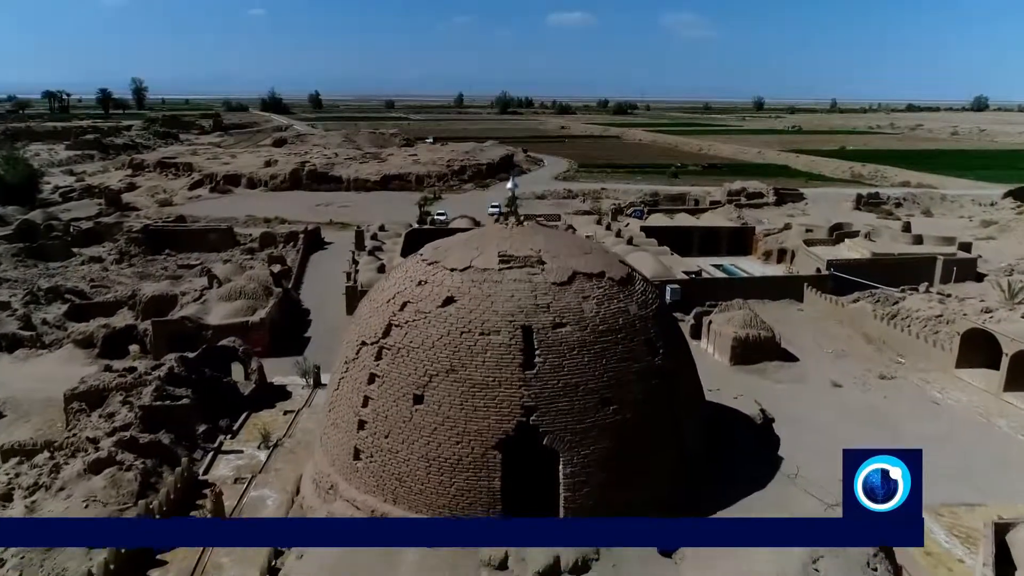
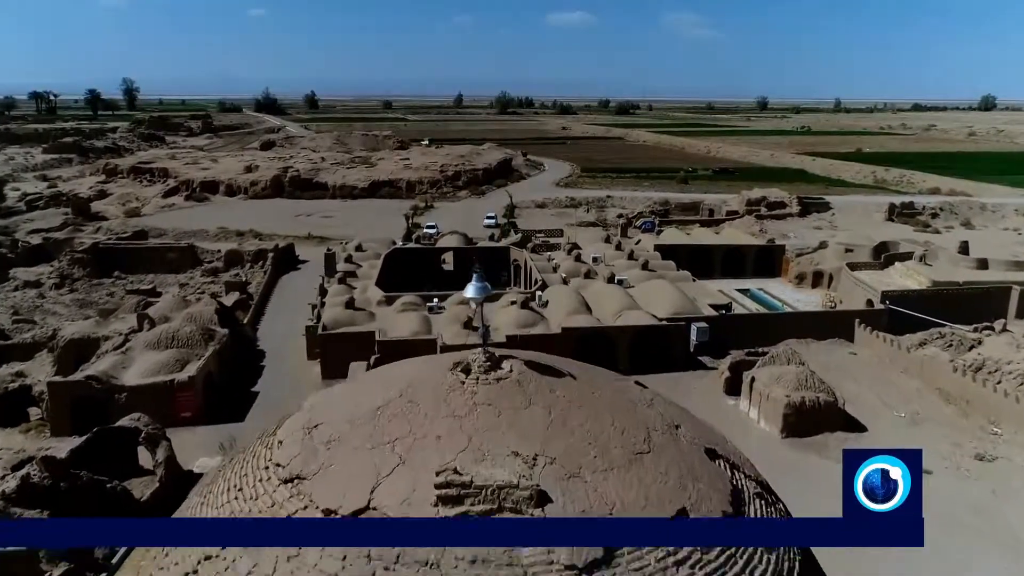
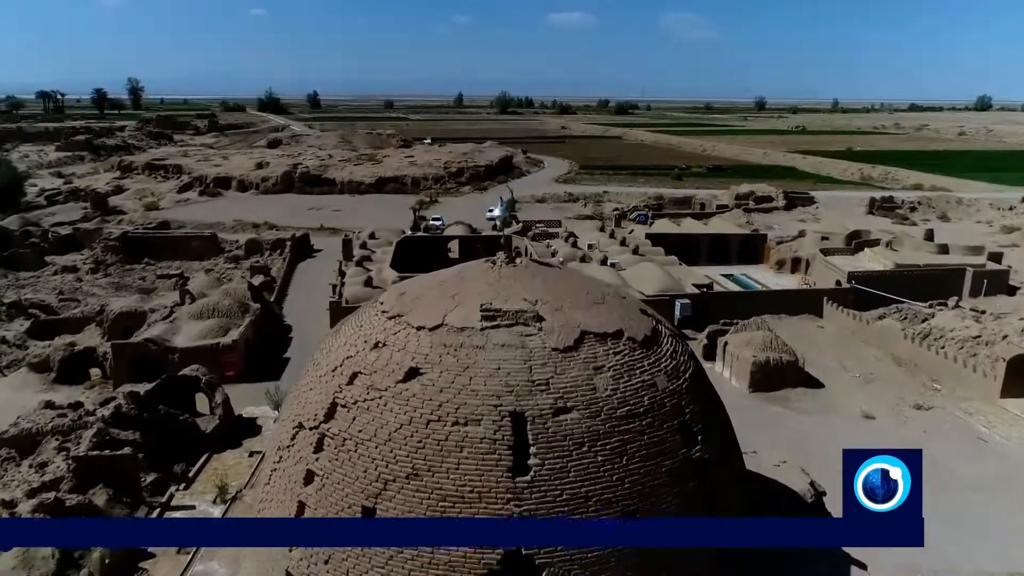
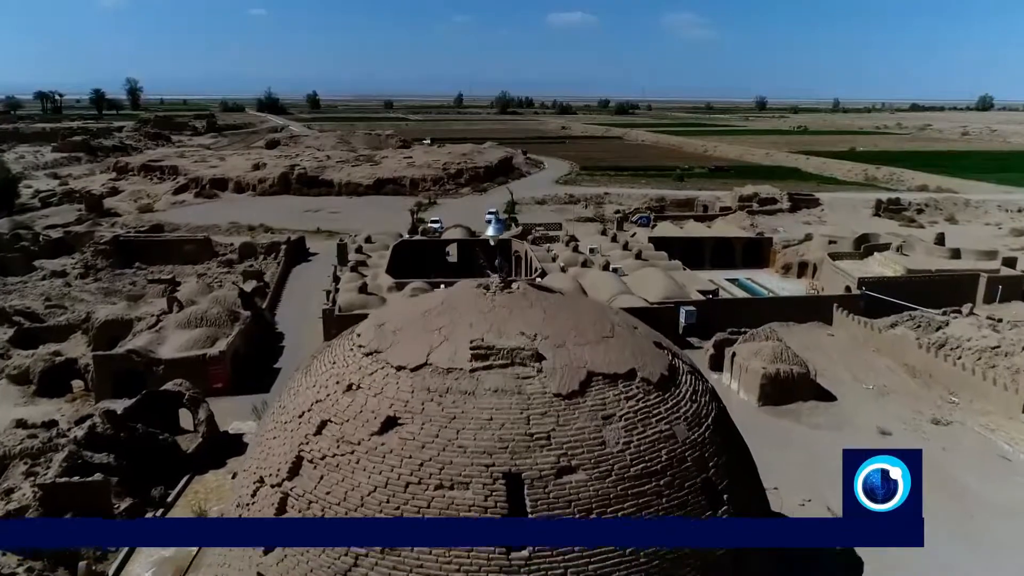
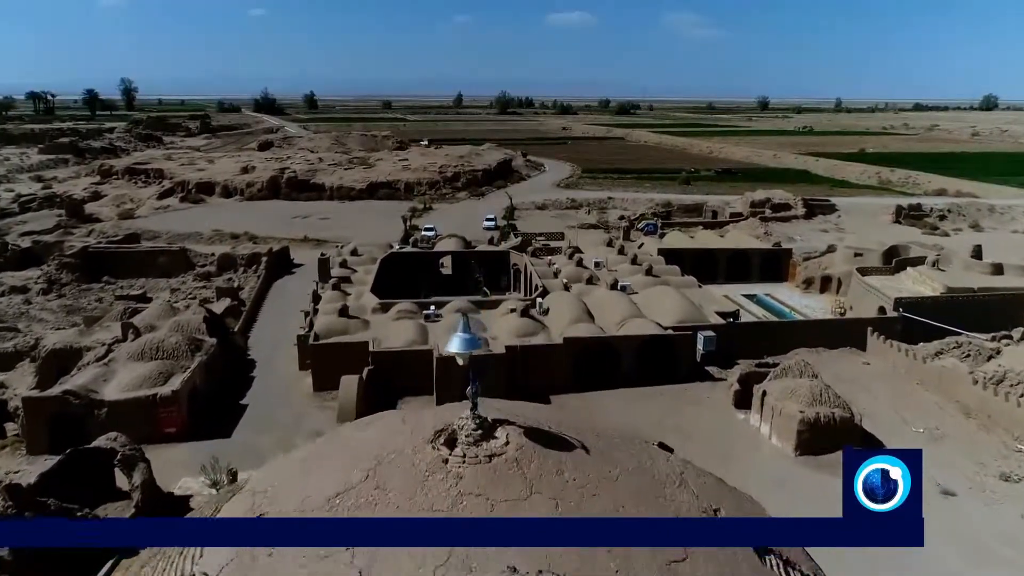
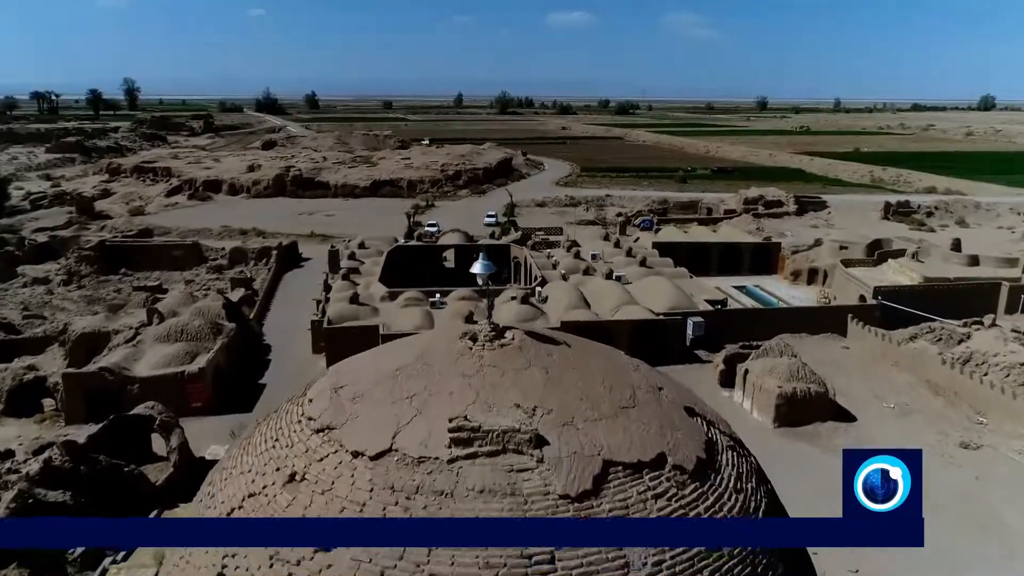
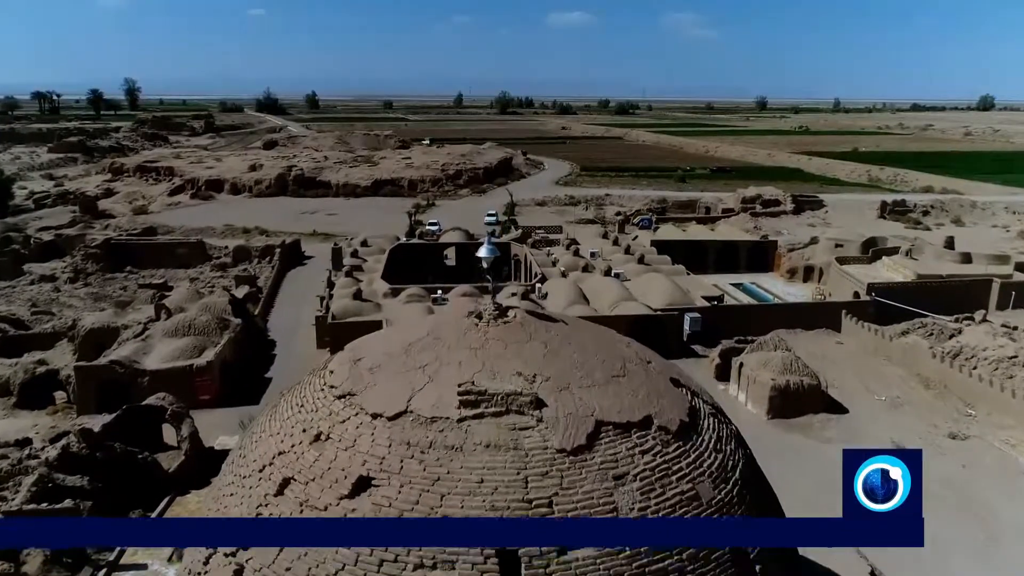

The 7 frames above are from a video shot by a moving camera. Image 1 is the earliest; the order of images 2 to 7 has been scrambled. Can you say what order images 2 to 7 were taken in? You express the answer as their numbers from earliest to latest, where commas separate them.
3, 4, 7, 6, 2, 5
